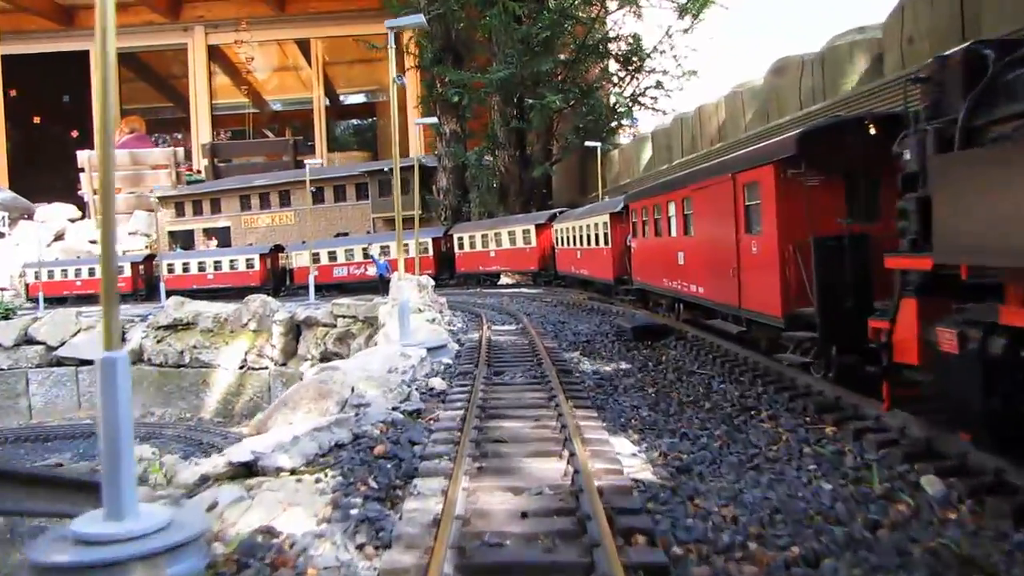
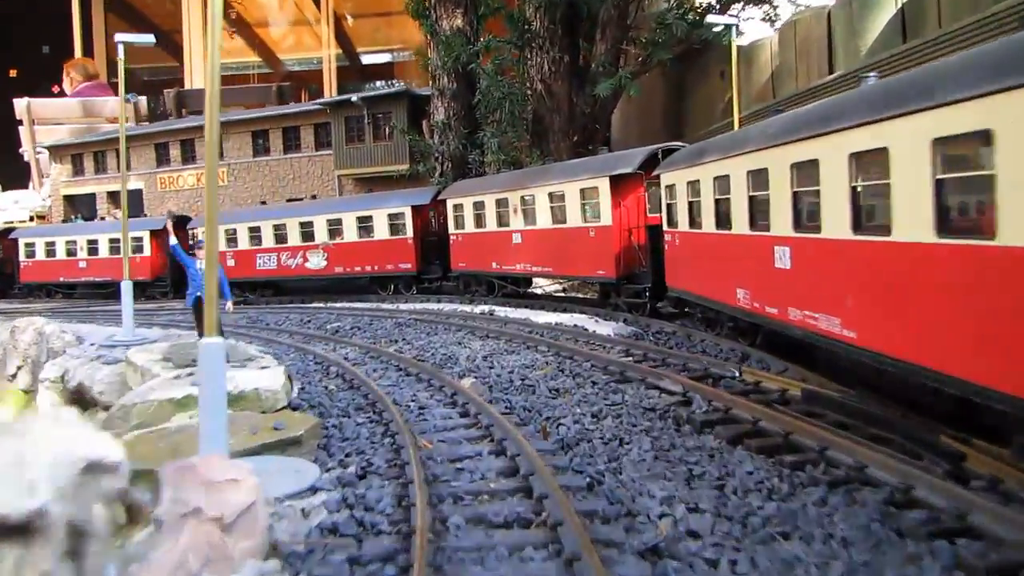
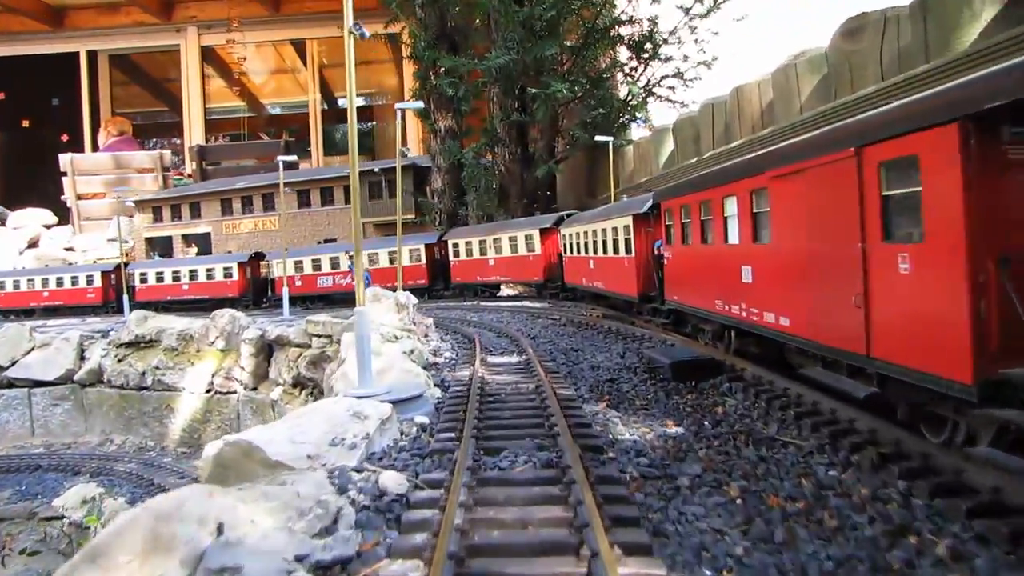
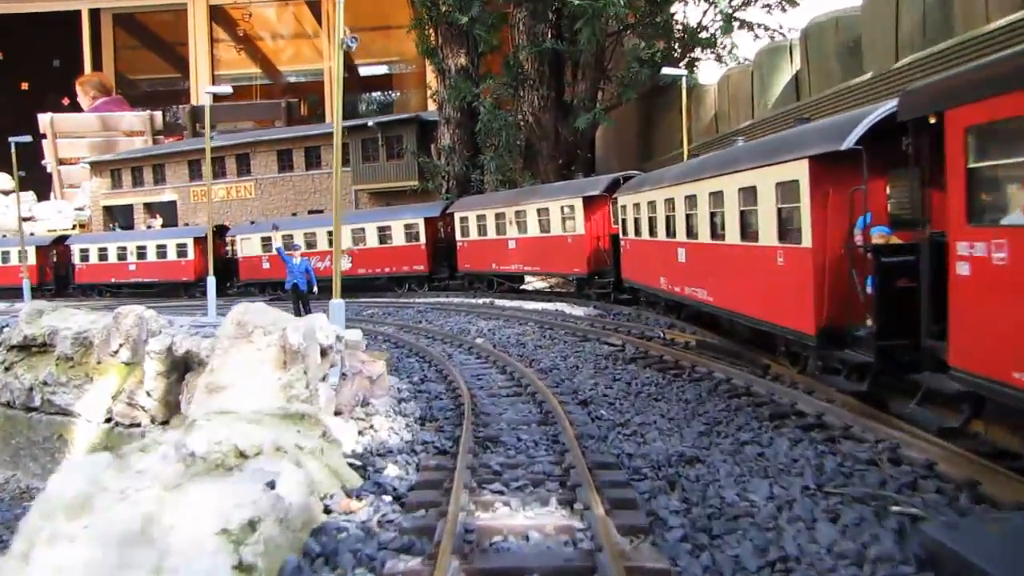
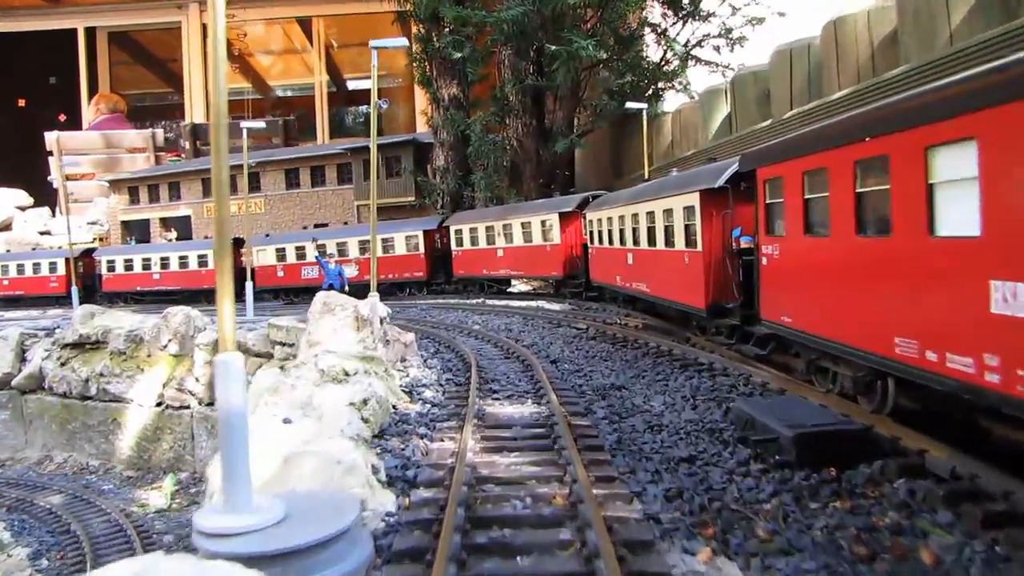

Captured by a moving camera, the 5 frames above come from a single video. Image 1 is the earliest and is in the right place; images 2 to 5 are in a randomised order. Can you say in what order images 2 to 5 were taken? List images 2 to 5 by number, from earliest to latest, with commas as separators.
3, 5, 4, 2
